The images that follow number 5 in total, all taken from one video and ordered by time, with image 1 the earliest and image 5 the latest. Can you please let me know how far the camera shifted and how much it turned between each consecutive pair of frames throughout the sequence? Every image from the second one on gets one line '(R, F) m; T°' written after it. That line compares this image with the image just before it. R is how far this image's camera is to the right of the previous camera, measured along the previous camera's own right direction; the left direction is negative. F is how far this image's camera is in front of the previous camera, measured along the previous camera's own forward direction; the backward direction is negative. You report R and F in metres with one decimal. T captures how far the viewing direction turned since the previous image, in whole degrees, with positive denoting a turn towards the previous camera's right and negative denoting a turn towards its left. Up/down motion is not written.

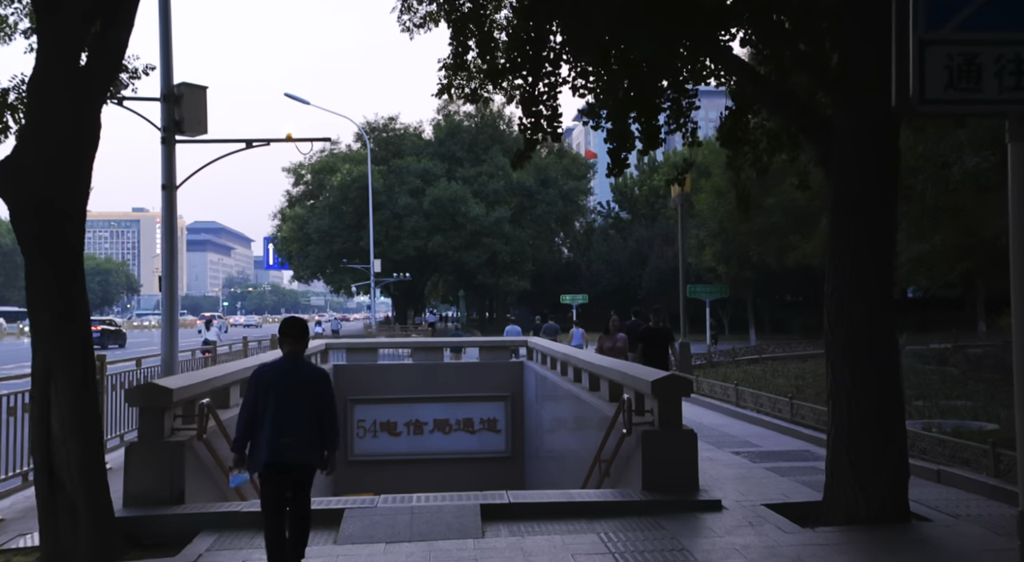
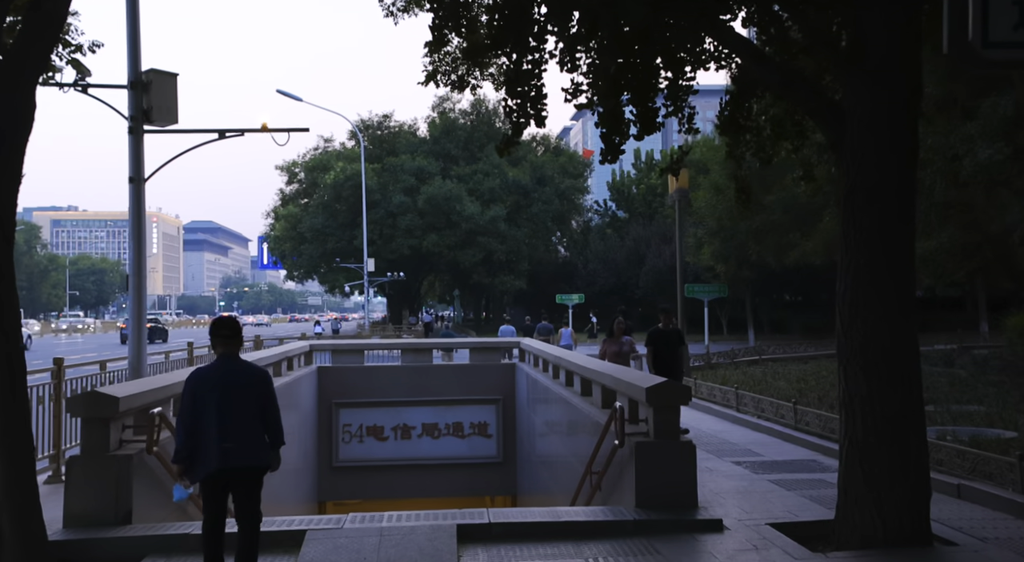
(+0.1, +0.6) m; 0°
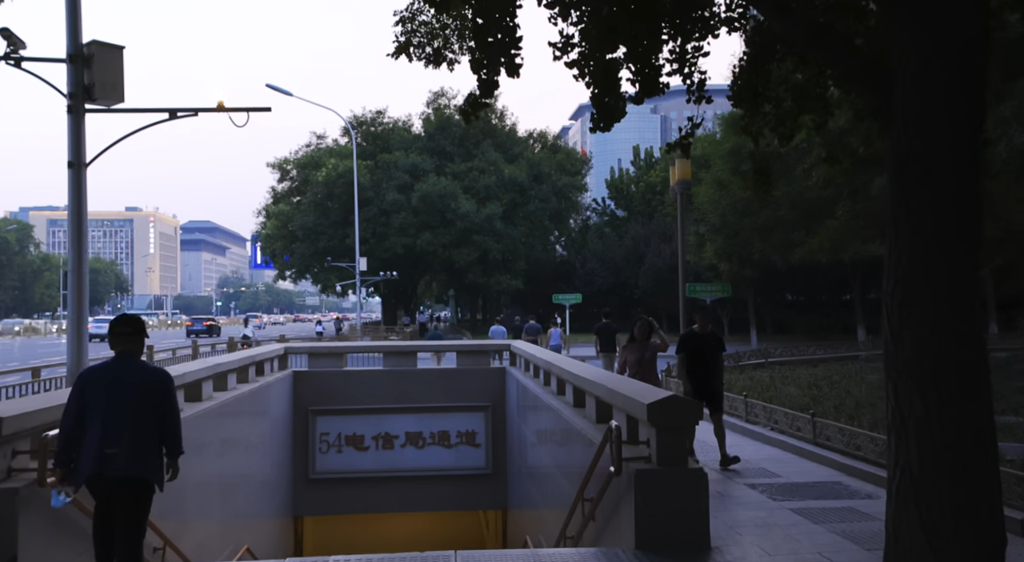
(+0.1, +1.1) m; 0°
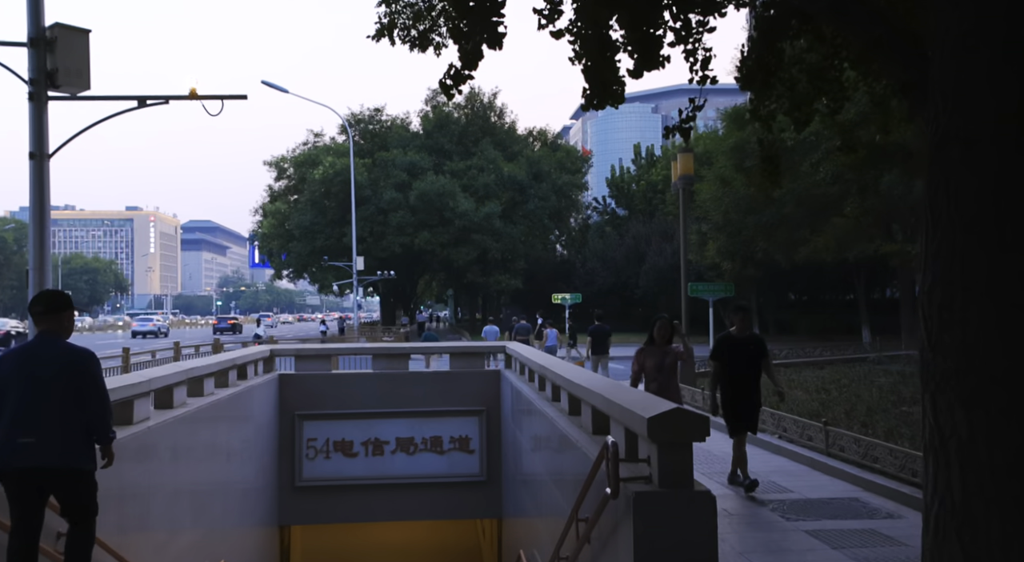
(+0.1, +0.6) m; 0°
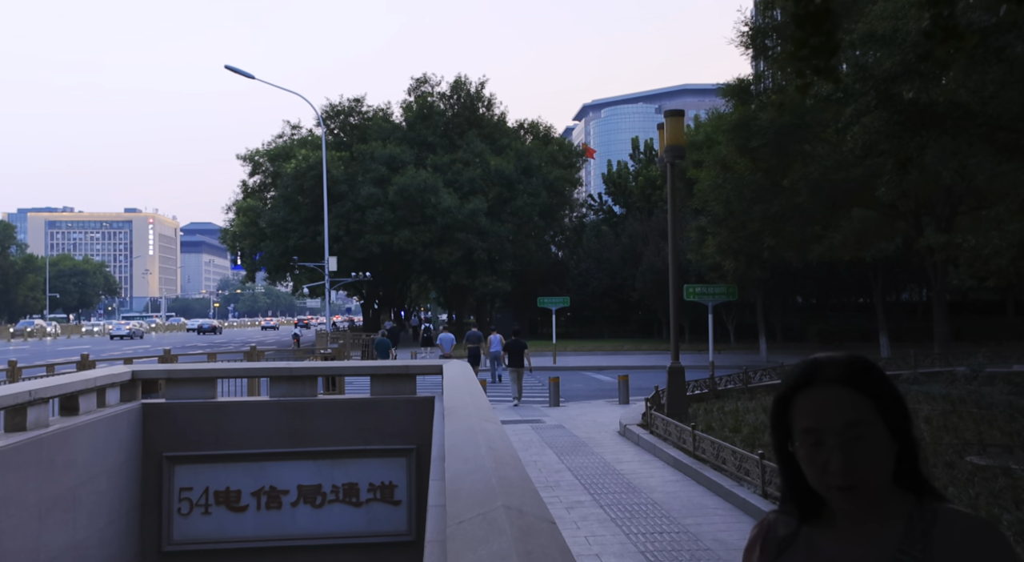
(+0.8, +3.4) m; 0°
